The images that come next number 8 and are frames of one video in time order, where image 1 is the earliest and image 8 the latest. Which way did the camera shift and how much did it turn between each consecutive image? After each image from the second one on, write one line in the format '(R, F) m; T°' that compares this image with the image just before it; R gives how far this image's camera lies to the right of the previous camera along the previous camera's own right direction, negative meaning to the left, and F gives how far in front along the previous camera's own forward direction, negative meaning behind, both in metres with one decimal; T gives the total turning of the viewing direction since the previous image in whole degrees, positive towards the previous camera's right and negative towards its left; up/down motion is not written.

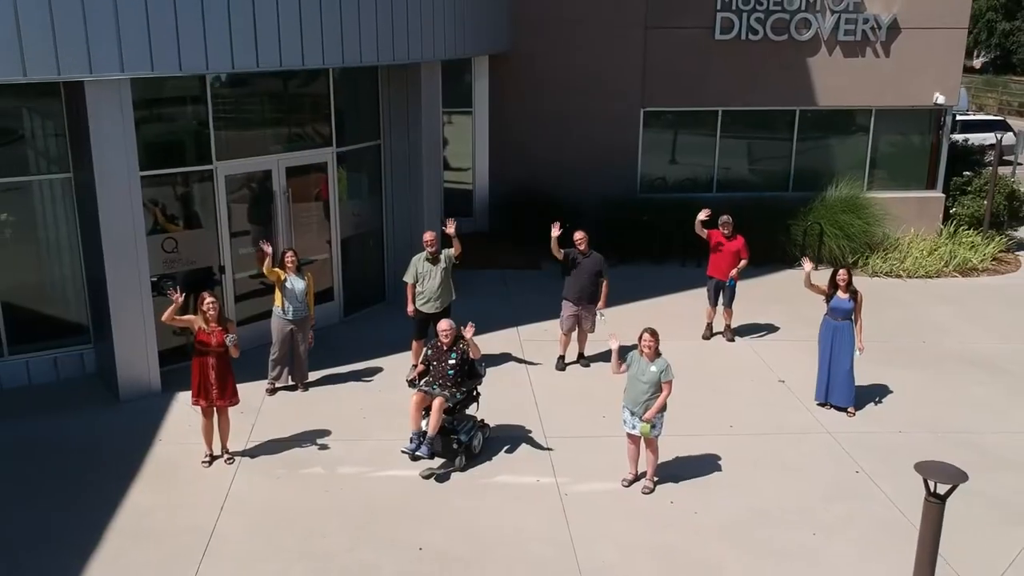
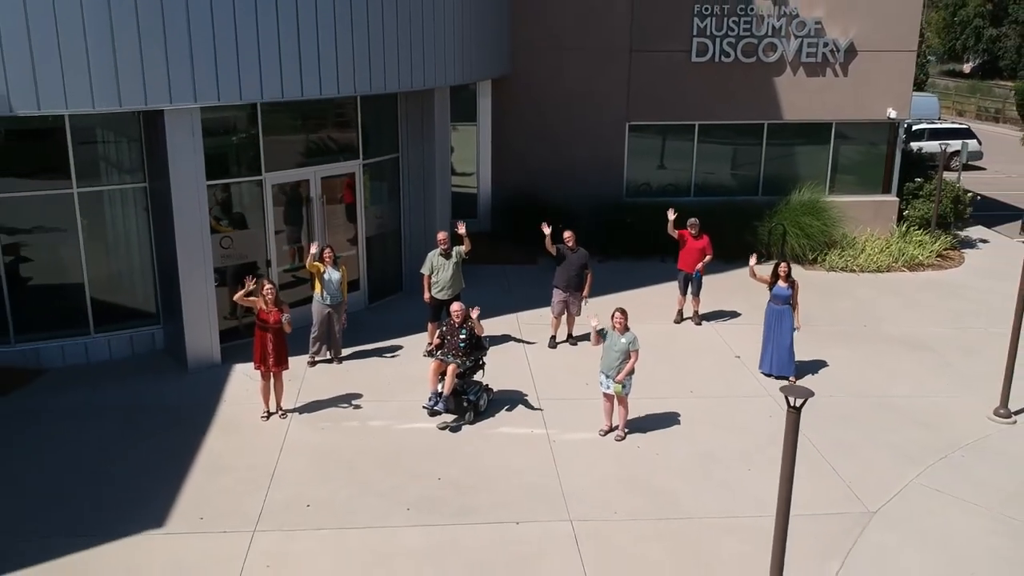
(0.0, -1.8) m; 0°
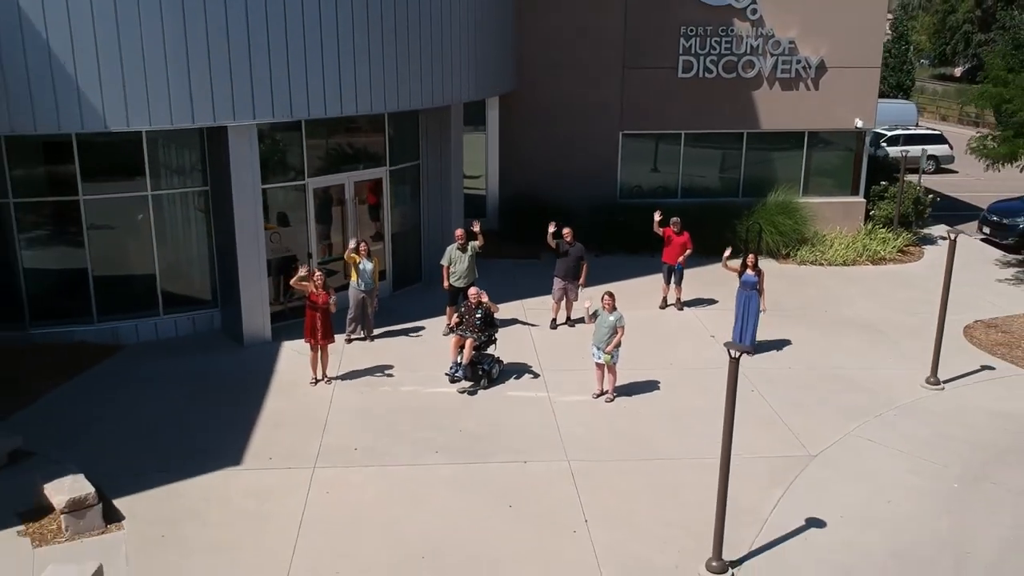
(-0.1, -1.8) m; 0°
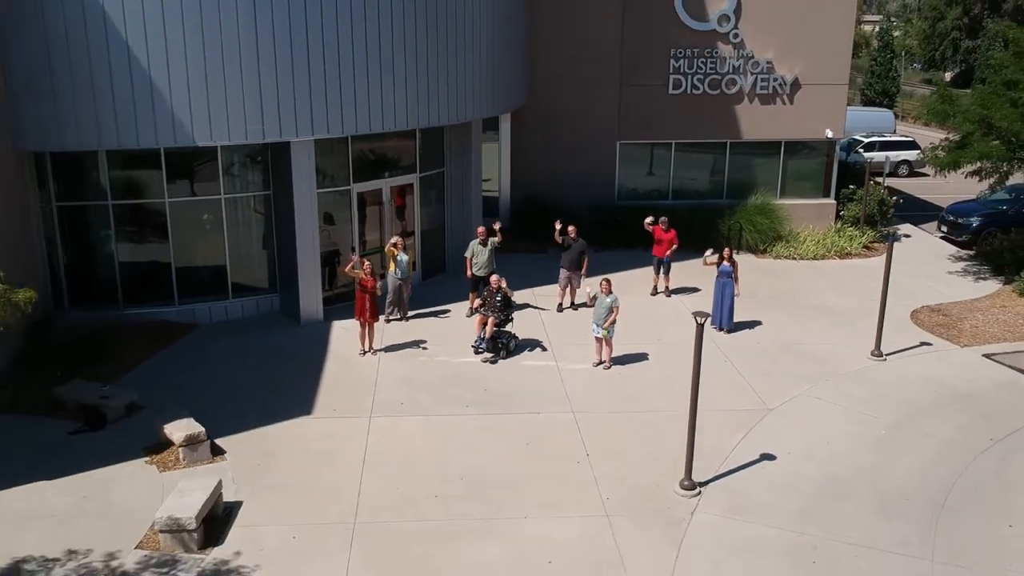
(-0.2, -2.3) m; 0°
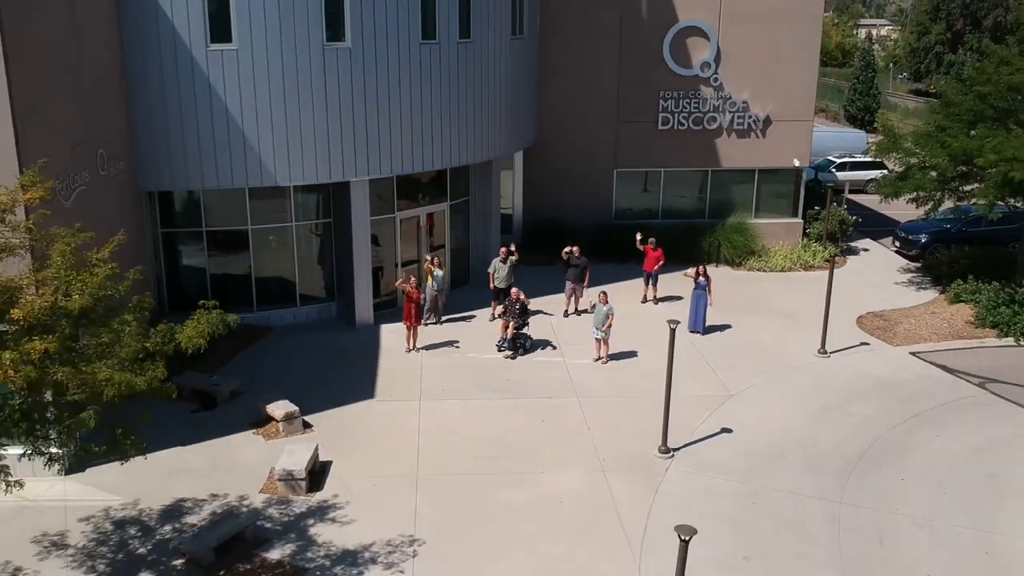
(-0.3, -3.3) m; 0°
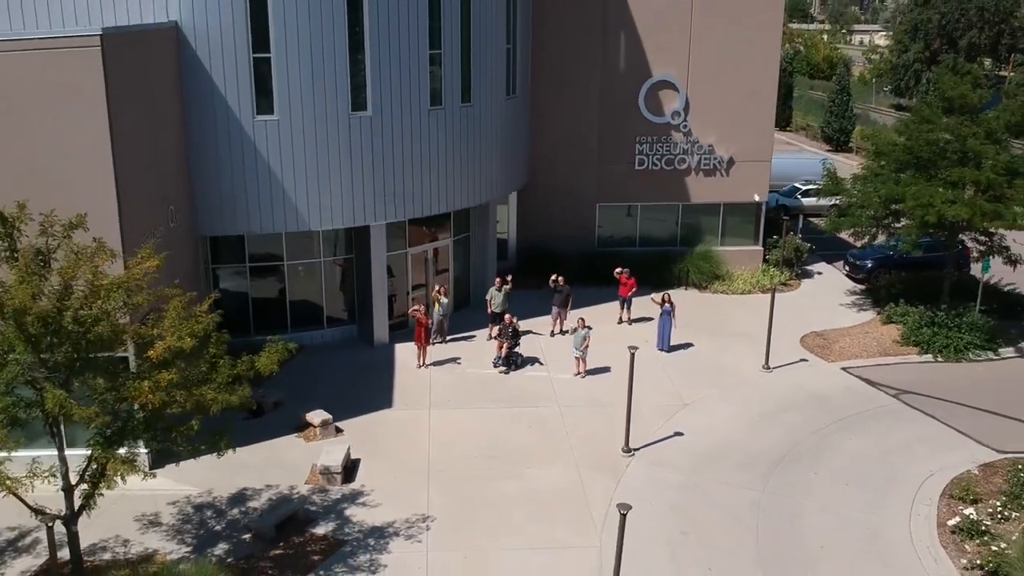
(+0.1, -3.3) m; 0°
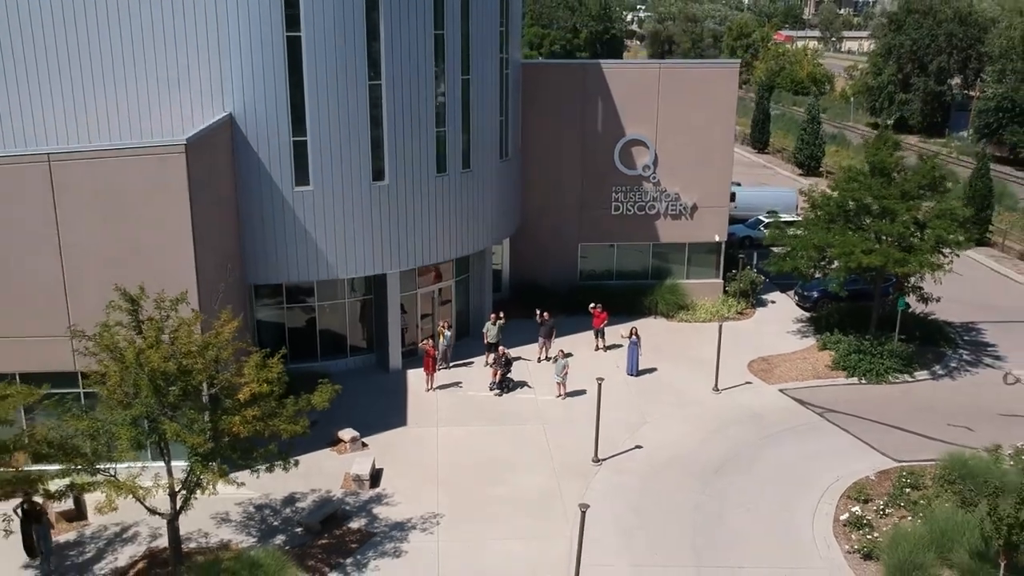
(+0.1, -4.2) m; 0°
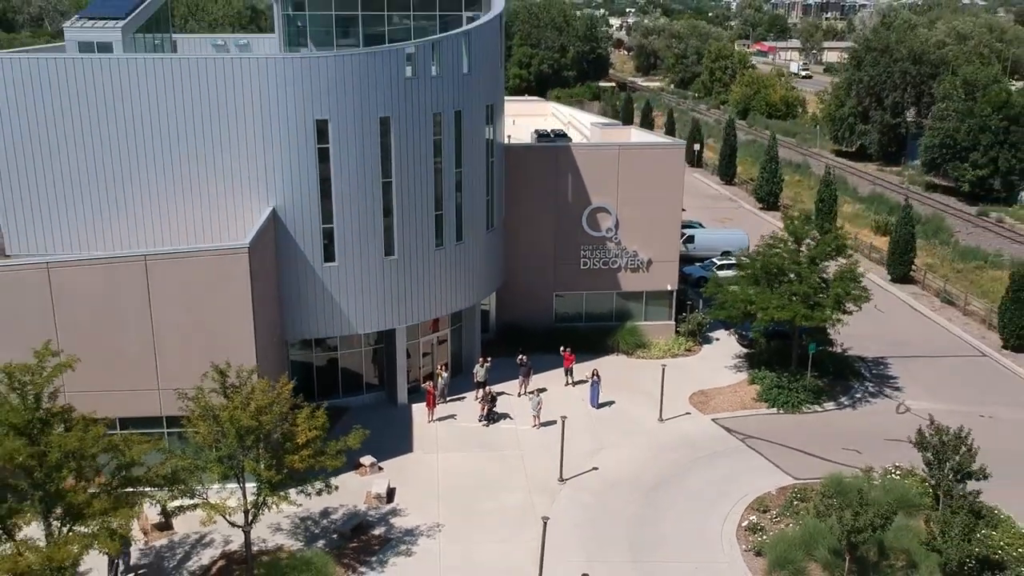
(+0.3, -6.0) m; 0°
